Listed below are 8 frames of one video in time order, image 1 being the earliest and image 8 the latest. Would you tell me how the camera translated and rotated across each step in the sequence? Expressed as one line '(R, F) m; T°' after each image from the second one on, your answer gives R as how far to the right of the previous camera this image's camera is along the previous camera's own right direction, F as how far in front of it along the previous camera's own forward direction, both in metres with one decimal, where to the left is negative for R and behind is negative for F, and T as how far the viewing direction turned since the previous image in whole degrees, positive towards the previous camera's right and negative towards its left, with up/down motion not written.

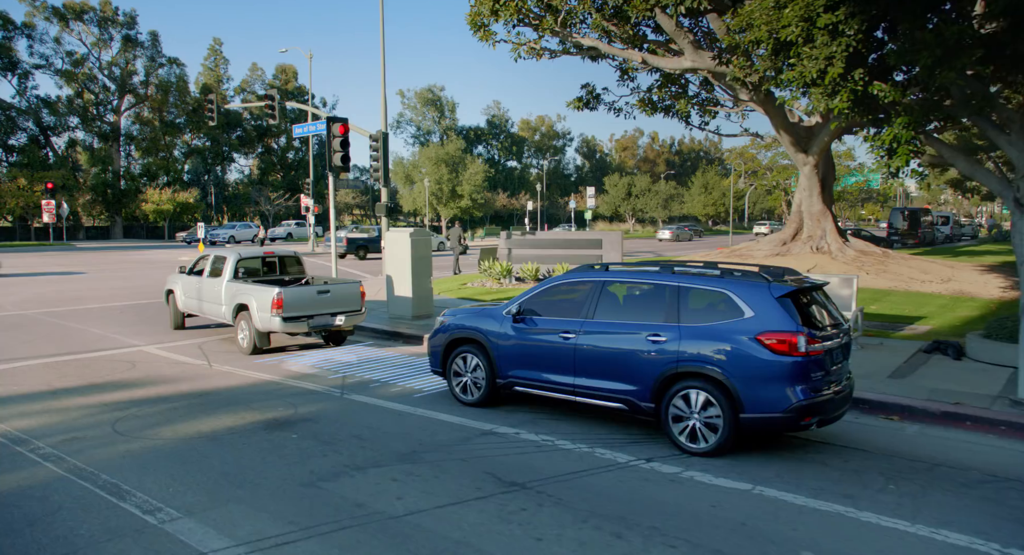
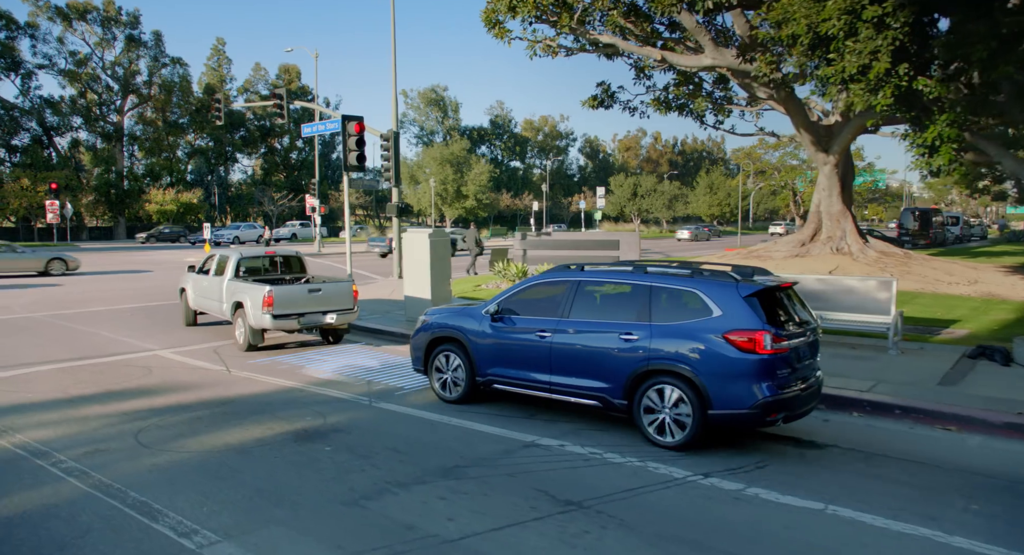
(-0.4, +0.3) m; 0°
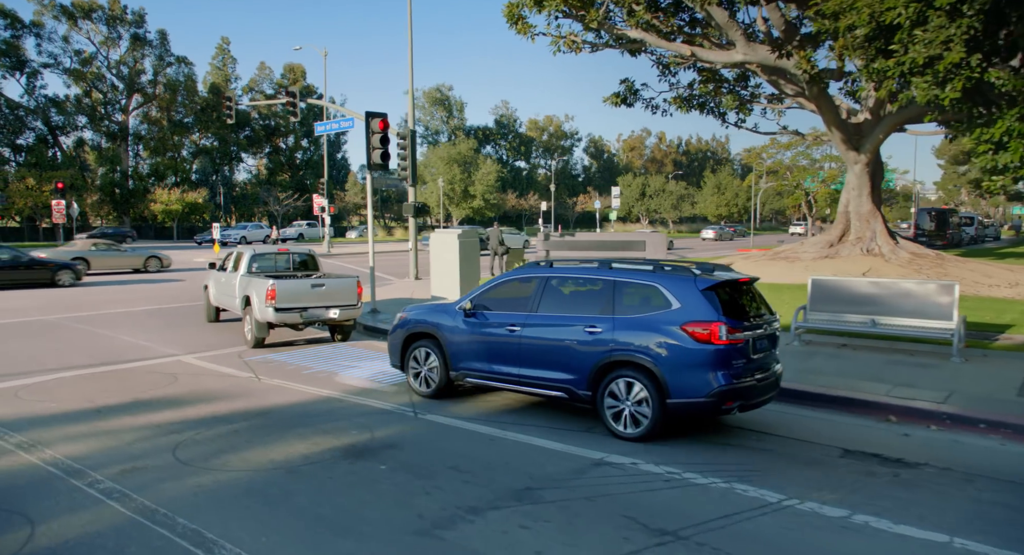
(-0.6, +0.5) m; 0°
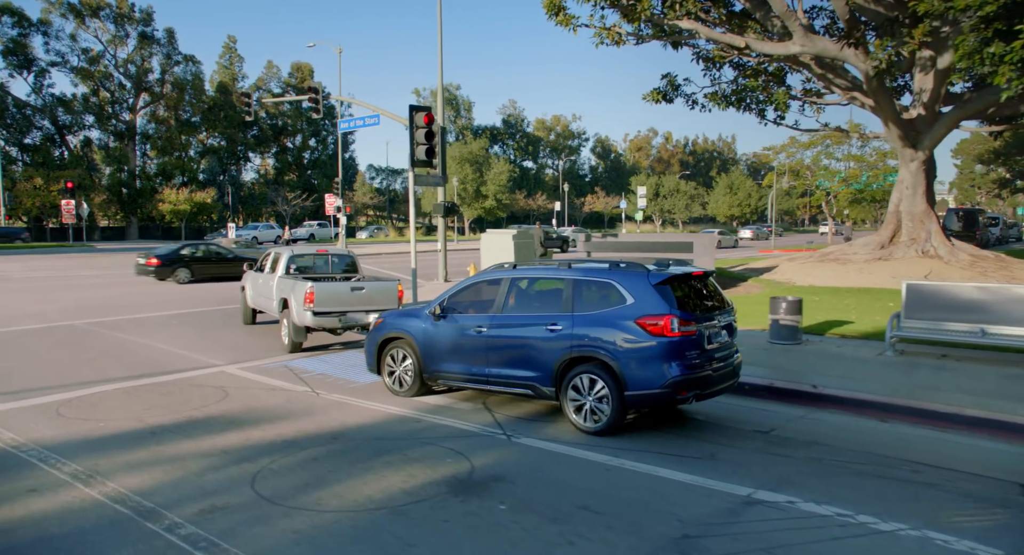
(-1.0, +0.8) m; 0°
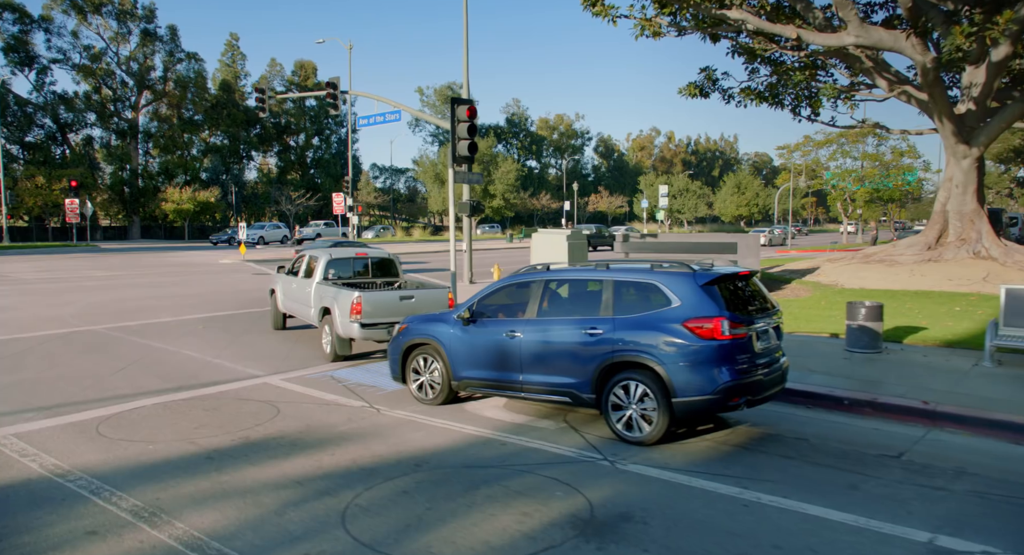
(-0.9, +0.8) m; 0°
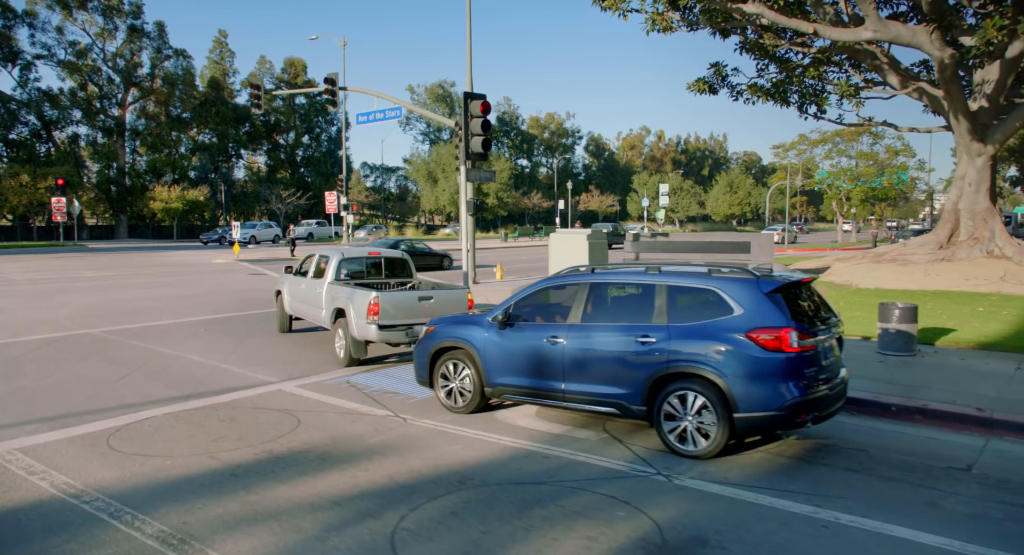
(-0.5, +0.4) m; +1°
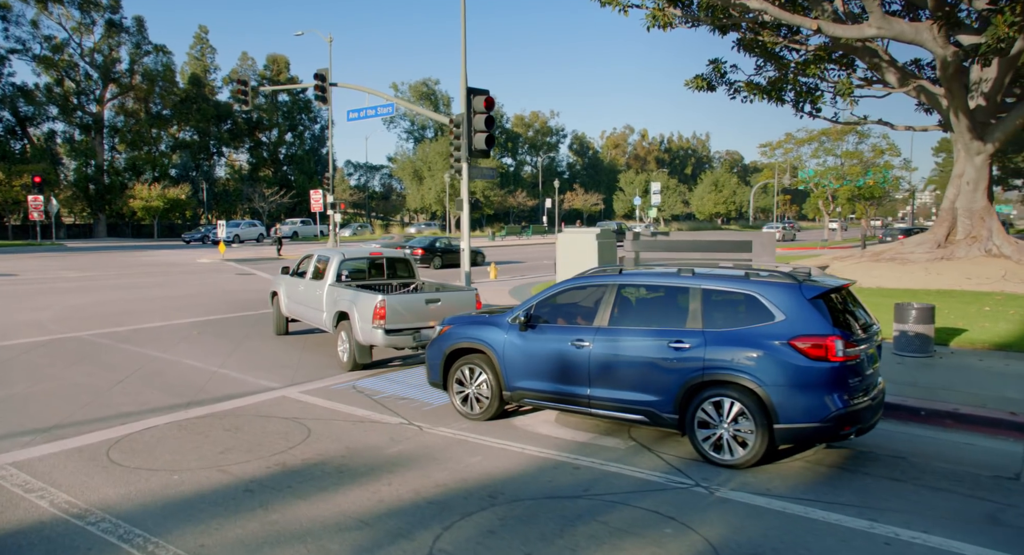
(-0.4, +0.3) m; +1°
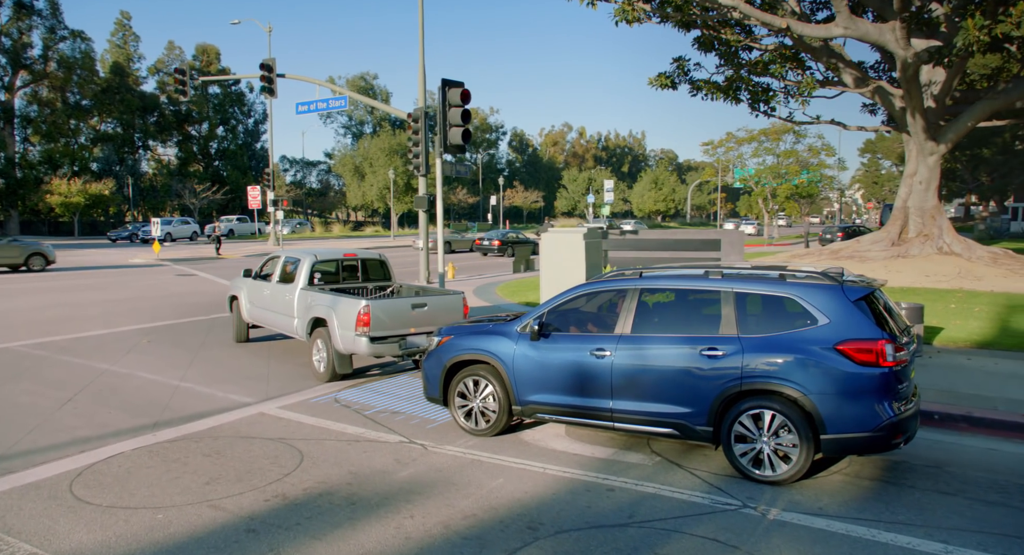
(-0.7, +0.6) m; +5°
